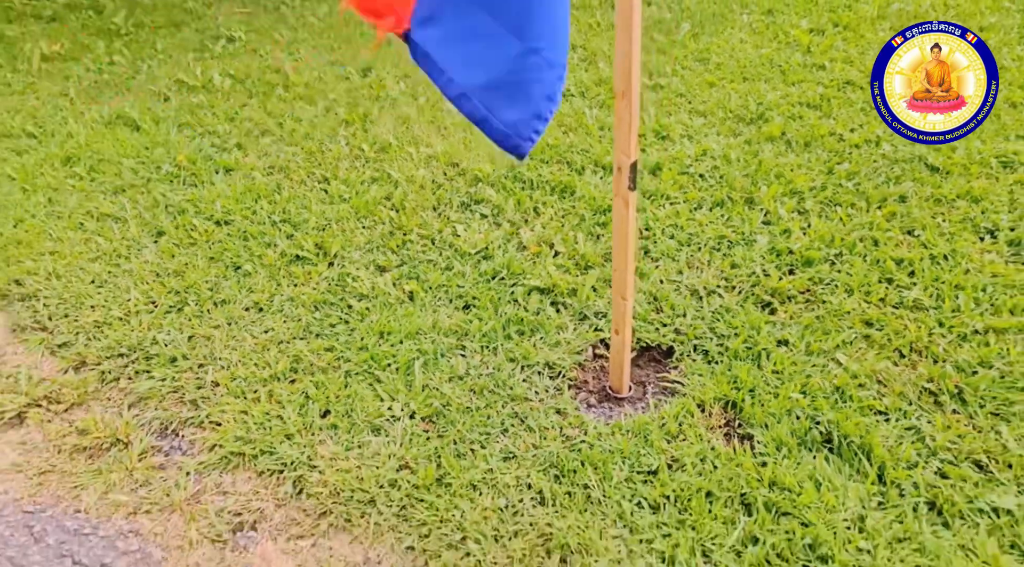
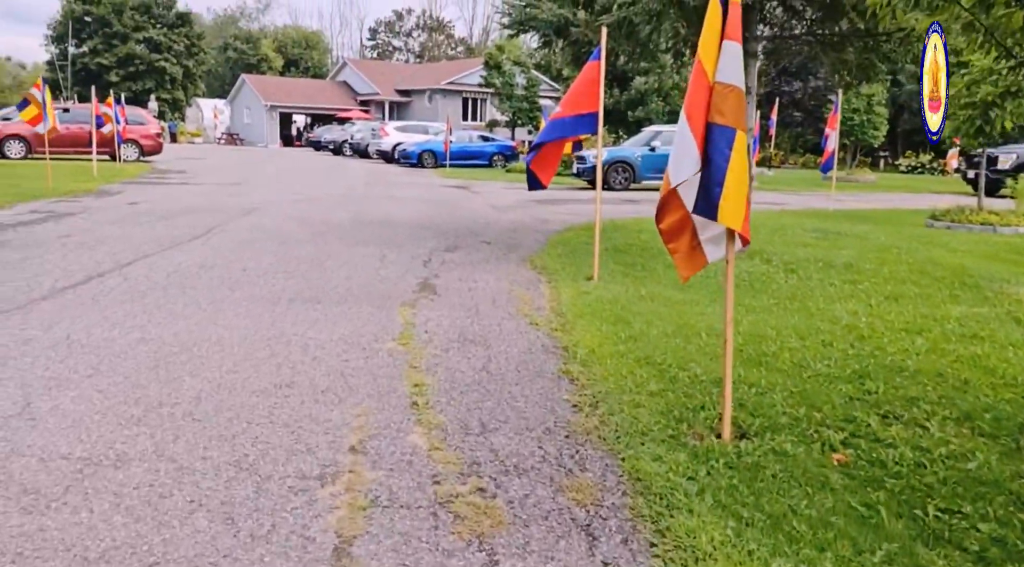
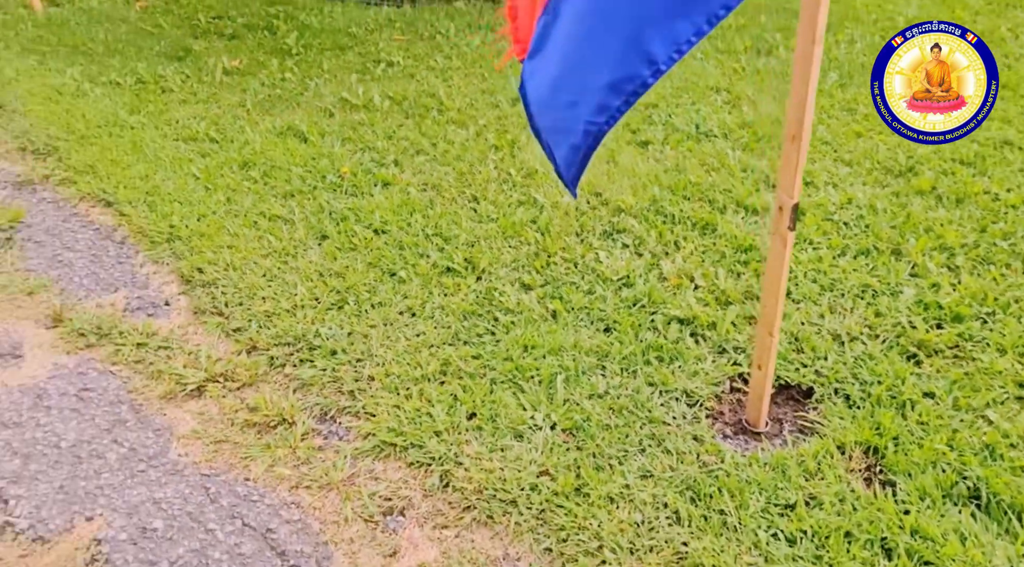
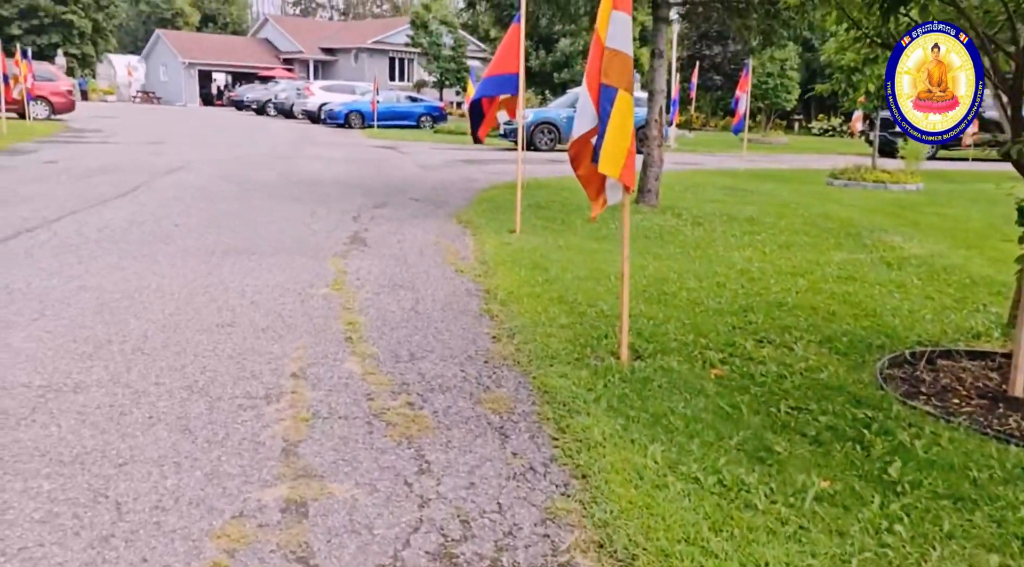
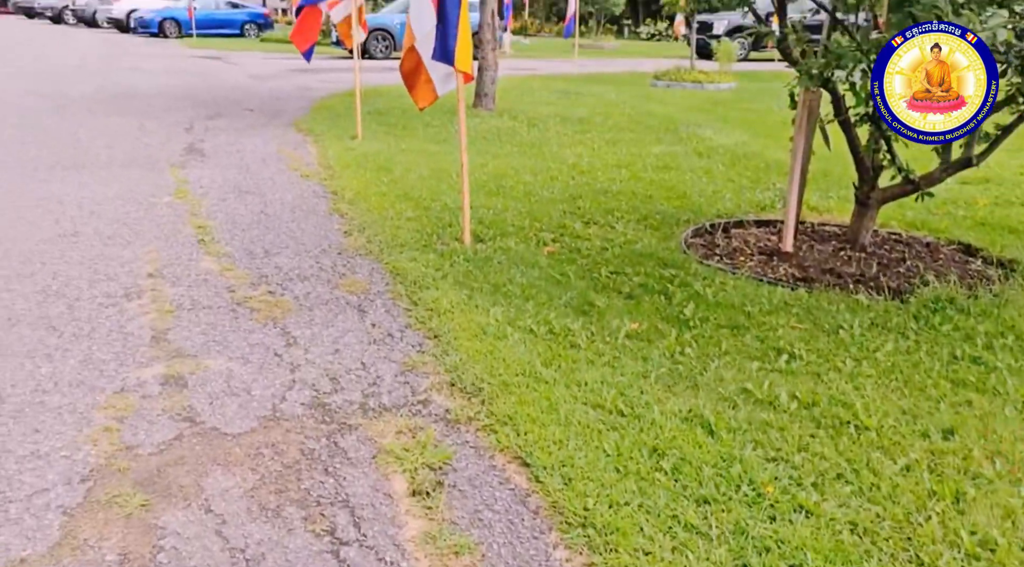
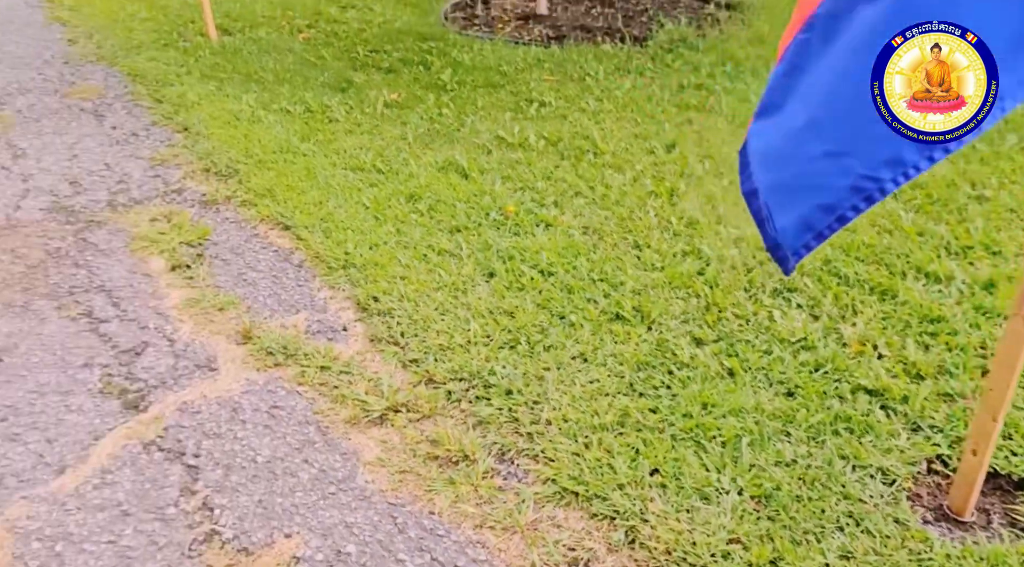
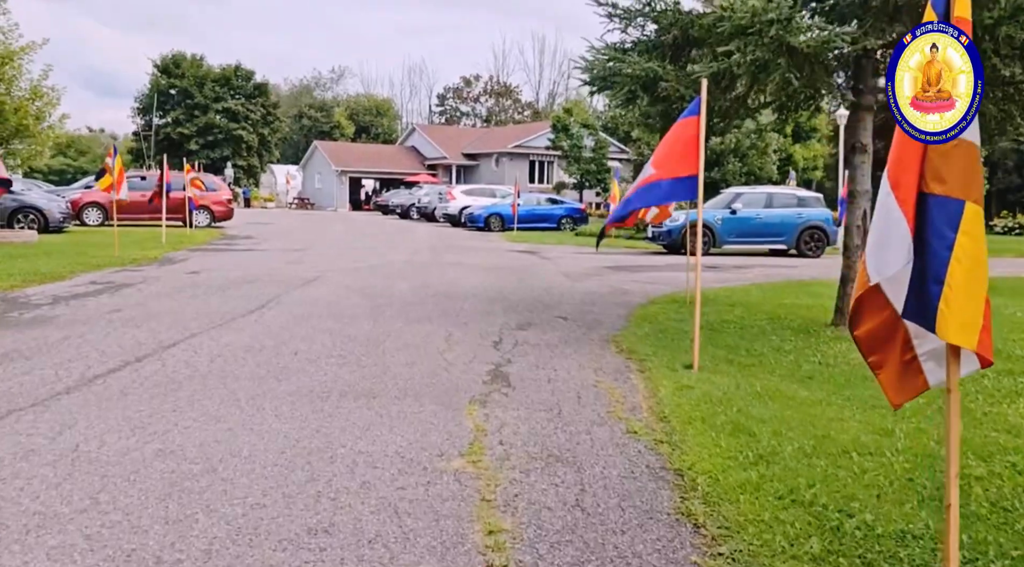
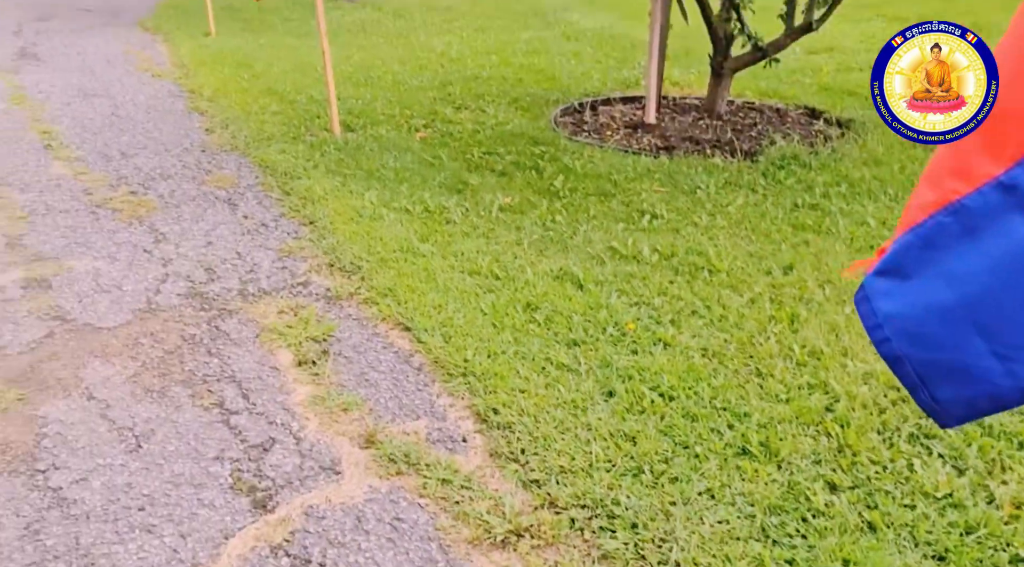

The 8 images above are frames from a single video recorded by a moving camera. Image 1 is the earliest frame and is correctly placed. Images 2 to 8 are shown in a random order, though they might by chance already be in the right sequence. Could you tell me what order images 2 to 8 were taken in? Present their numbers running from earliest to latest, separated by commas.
3, 6, 8, 5, 4, 2, 7
